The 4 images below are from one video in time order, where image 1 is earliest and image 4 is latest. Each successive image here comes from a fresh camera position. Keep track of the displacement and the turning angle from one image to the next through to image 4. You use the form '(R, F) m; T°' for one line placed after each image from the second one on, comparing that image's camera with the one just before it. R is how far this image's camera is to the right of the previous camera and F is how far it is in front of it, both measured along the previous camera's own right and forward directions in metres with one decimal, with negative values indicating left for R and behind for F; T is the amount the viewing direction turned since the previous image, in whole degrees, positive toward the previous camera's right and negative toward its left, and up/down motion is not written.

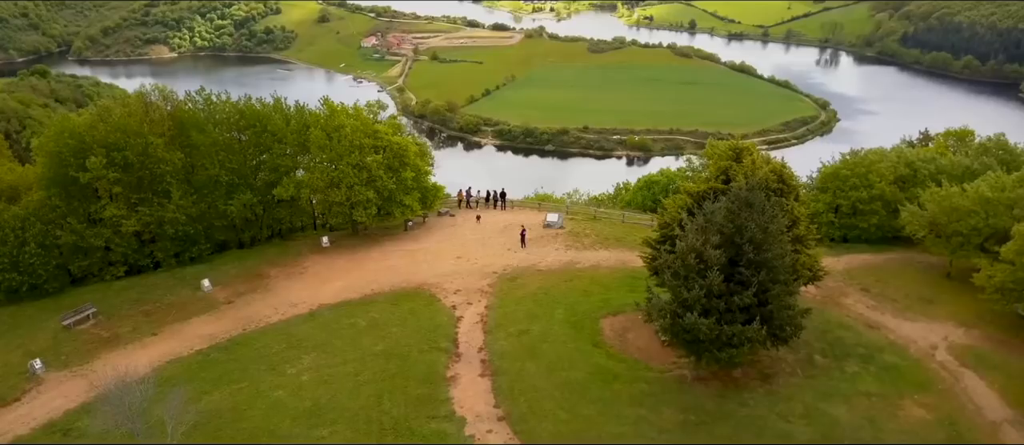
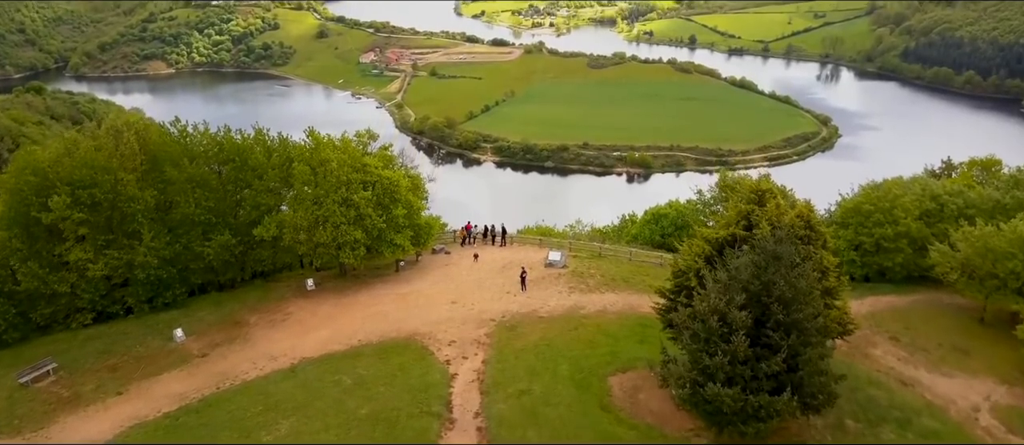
(0.0, +0.9) m; 0°
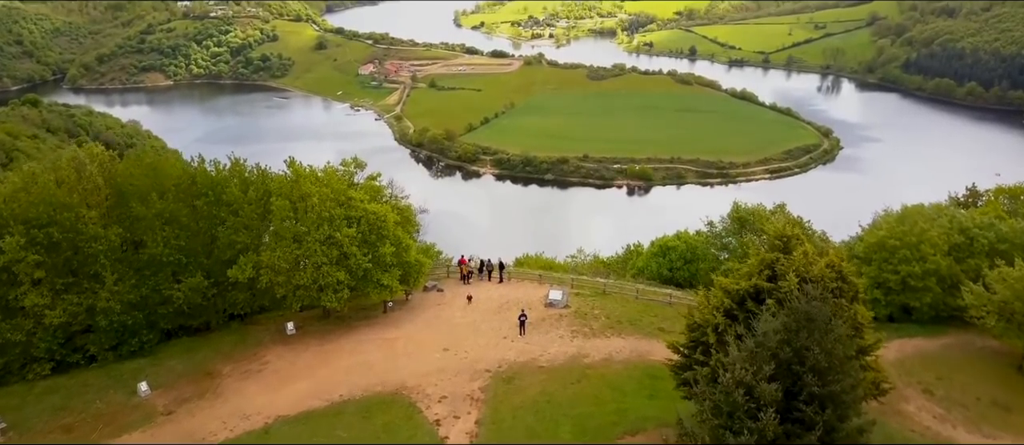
(0.0, +0.9) m; 0°
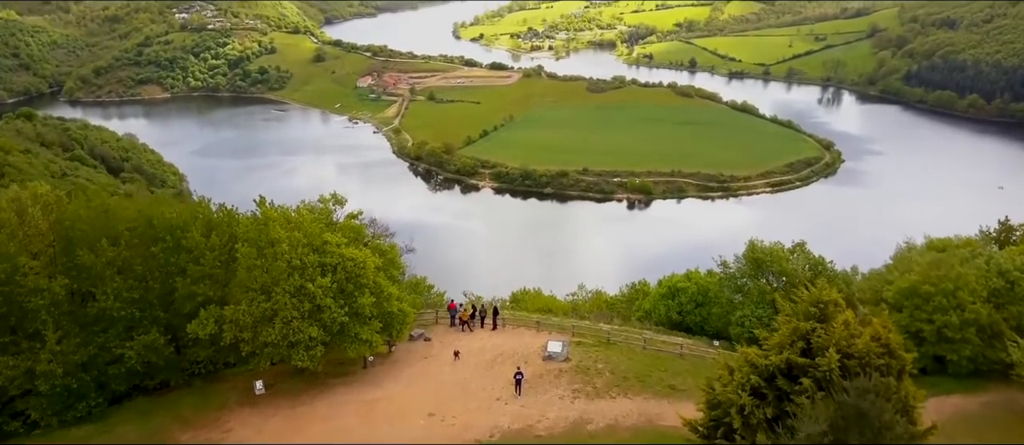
(+0.1, +1.1) m; 0°
